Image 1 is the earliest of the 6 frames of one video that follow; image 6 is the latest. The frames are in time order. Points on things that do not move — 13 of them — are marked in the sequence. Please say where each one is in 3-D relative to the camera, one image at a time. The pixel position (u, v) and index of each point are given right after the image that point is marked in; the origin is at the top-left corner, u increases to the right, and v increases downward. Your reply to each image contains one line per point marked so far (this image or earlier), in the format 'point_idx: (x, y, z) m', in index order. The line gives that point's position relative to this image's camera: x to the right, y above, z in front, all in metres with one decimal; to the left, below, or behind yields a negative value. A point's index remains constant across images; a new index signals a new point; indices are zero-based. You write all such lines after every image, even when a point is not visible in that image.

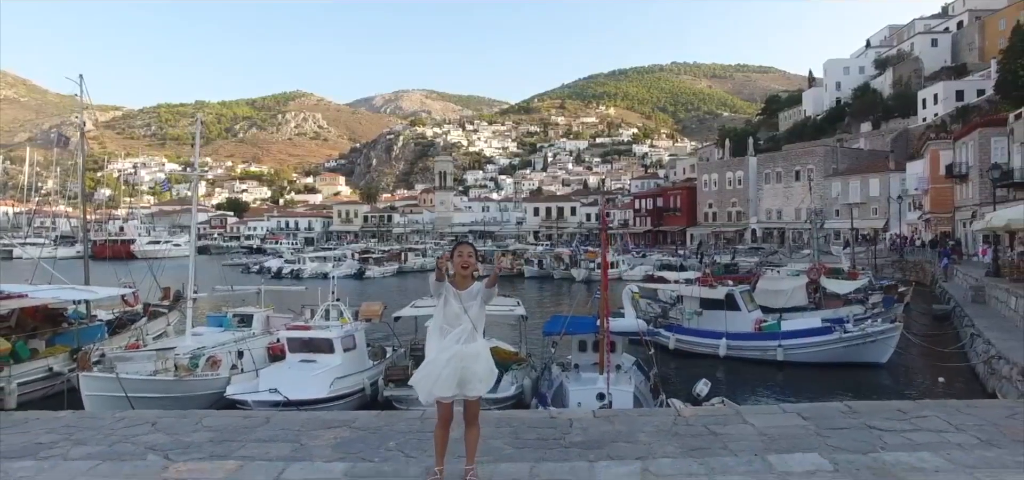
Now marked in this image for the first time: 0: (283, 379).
0: (-3.6, -2.2, +11.0) m
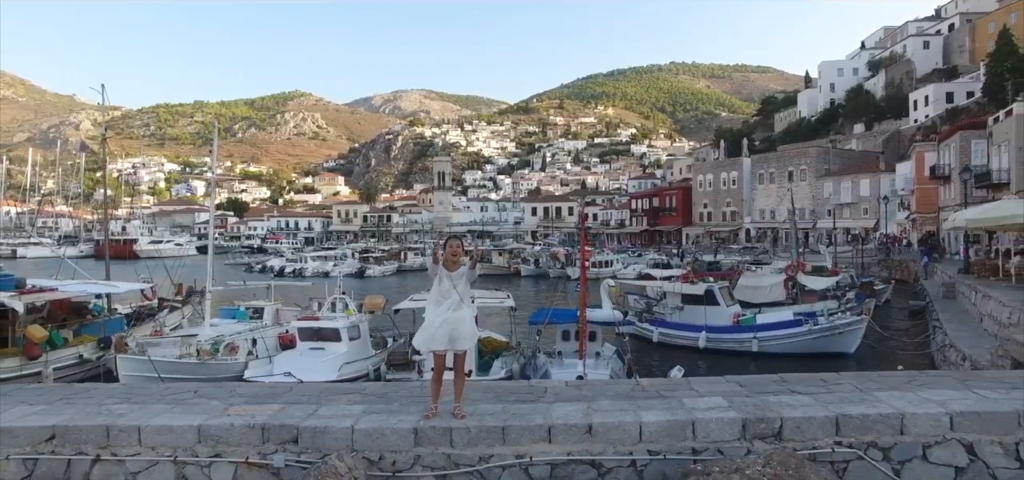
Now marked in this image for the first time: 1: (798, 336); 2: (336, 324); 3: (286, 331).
0: (-3.7, -2.1, +12.2) m
1: (+7.0, -2.4, +17.2) m
2: (-3.2, -1.5, +12.6) m
3: (-4.5, -1.8, +14.1) m
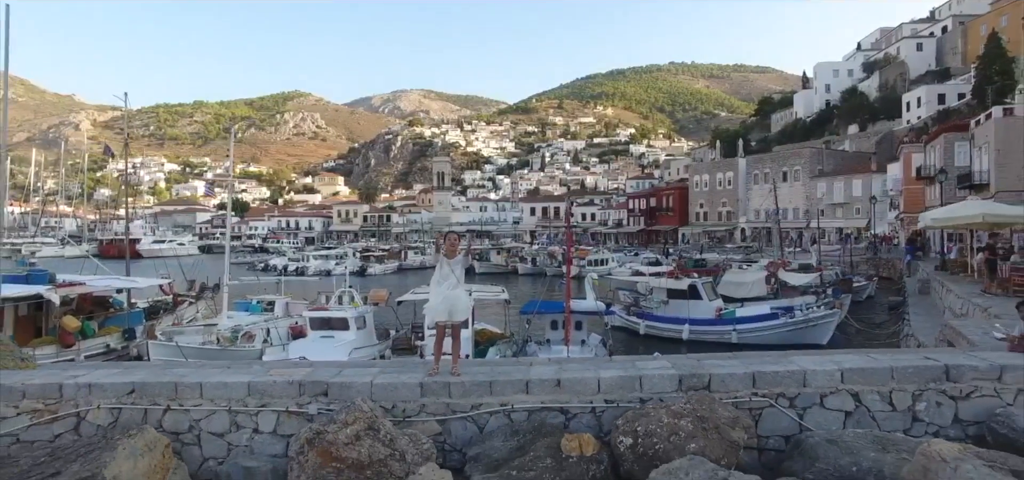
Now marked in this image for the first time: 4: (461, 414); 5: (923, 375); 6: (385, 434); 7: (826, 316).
0: (-3.8, -2.1, +13.3) m
1: (+6.9, -2.3, +18.3) m
2: (-3.3, -1.4, +13.7) m
3: (-4.6, -1.8, +15.2) m
4: (-0.4, -1.3, +5.4) m
5: (+3.1, -1.0, +5.2) m
6: (-0.9, -1.4, +4.8) m
7: (+8.2, -2.0, +18.2) m
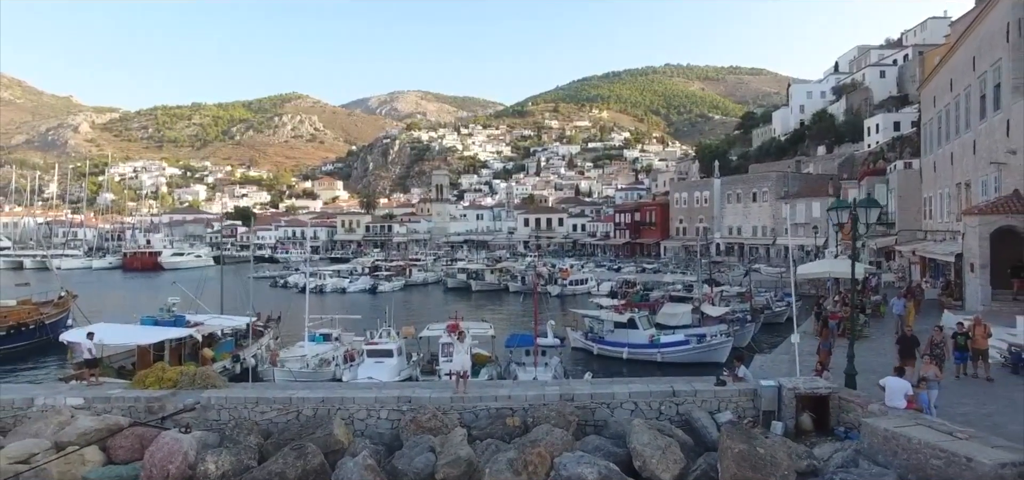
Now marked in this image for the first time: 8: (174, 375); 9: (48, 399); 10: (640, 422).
0: (-4.3, -3.8, +20.6) m
1: (+6.4, -4.1, +25.6) m
2: (-3.7, -3.2, +21.0) m
3: (-5.0, -3.5, +22.5) m
4: (-0.8, -3.1, +12.6) m
5: (+2.7, -2.8, +12.5) m
6: (-1.3, -3.1, +12.1) m
7: (+7.7, -3.7, +25.6) m
8: (-7.6, -3.0, +15.6) m
9: (-8.9, -3.1, +13.5) m
10: (+2.1, -3.0, +11.3) m
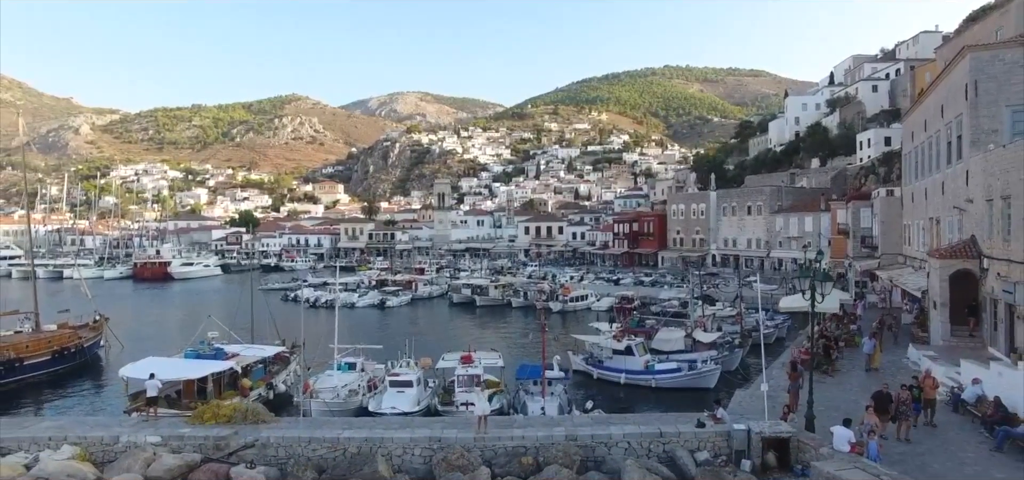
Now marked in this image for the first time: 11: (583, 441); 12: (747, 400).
0: (-4.0, -5.3, +23.0) m
1: (+6.7, -5.5, +28.0) m
2: (-3.4, -4.6, +23.4) m
3: (-4.8, -4.9, +24.9) m
4: (-0.5, -4.5, +15.0) m
5: (+3.0, -4.2, +14.9) m
6: (-1.0, -4.5, +14.5) m
7: (+8.0, -5.1, +28.0) m
8: (-7.3, -4.4, +18.0) m
9: (-8.6, -4.5, +15.9) m
10: (+2.4, -4.4, +13.7) m
11: (+1.5, -4.3, +15.0) m
12: (+6.0, -4.1, +18.1) m
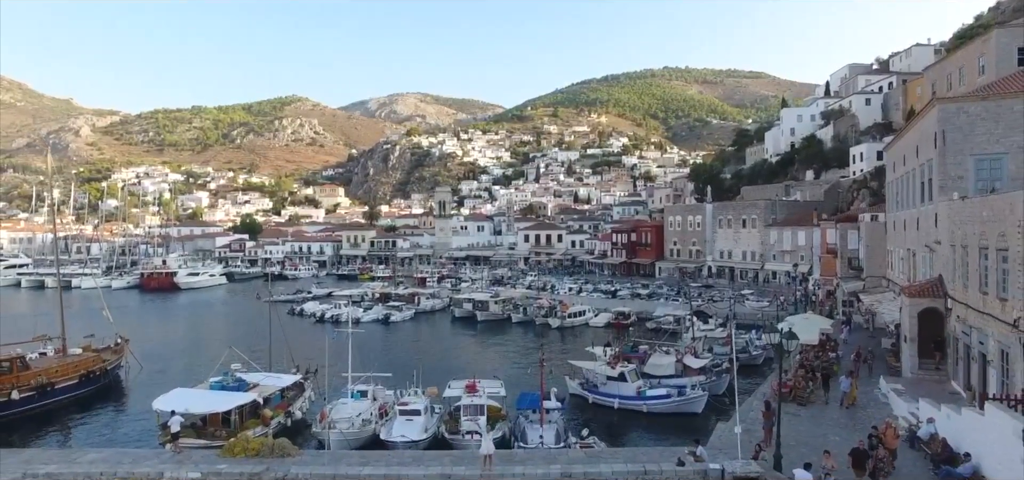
0: (-4.0, -6.7, +24.9) m
1: (+6.7, -6.9, +30.0) m
2: (-3.4, -6.1, +25.3) m
3: (-4.7, -6.4, +26.8) m
4: (-0.5, -5.9, +17.0) m
5: (+3.1, -5.7, +16.9) m
6: (-1.0, -6.0, +16.5) m
7: (+8.0, -6.6, +29.9) m
8: (-7.3, -5.9, +20.0) m
9: (-8.6, -5.9, +17.8) m
10: (+2.4, -5.8, +15.7) m
11: (+1.5, -5.8, +17.0) m
12: (+6.1, -5.6, +20.0) m
